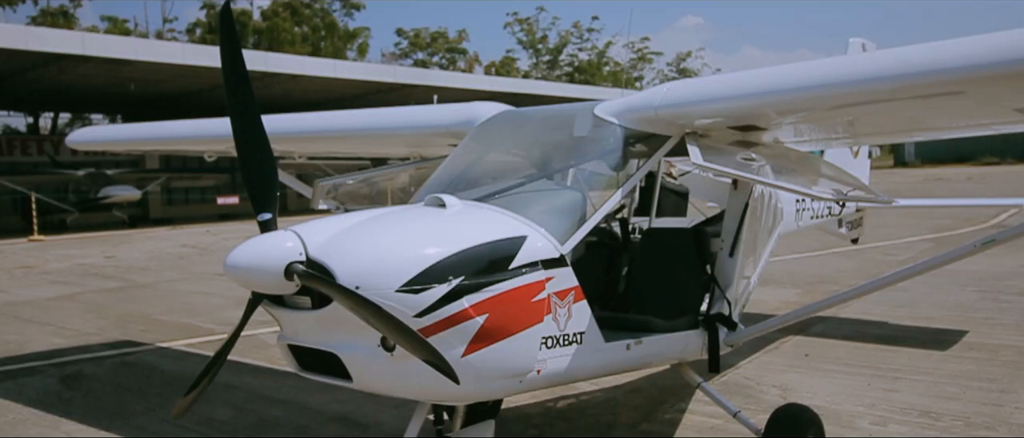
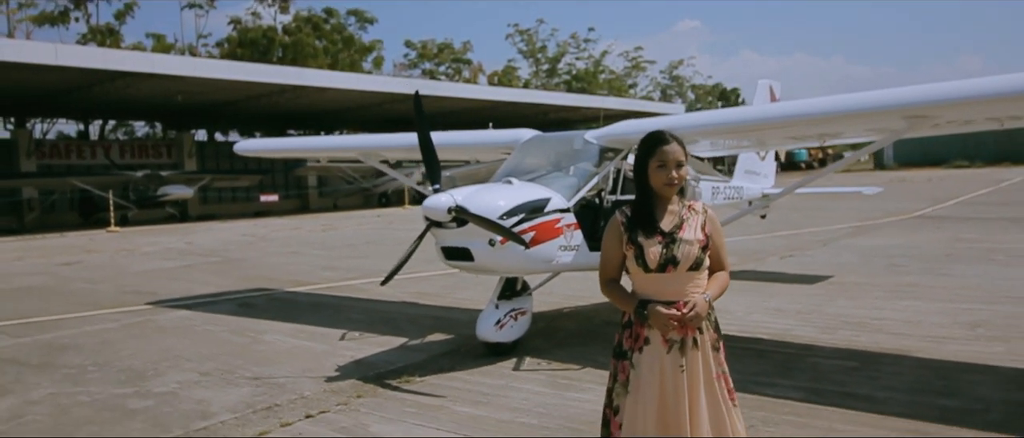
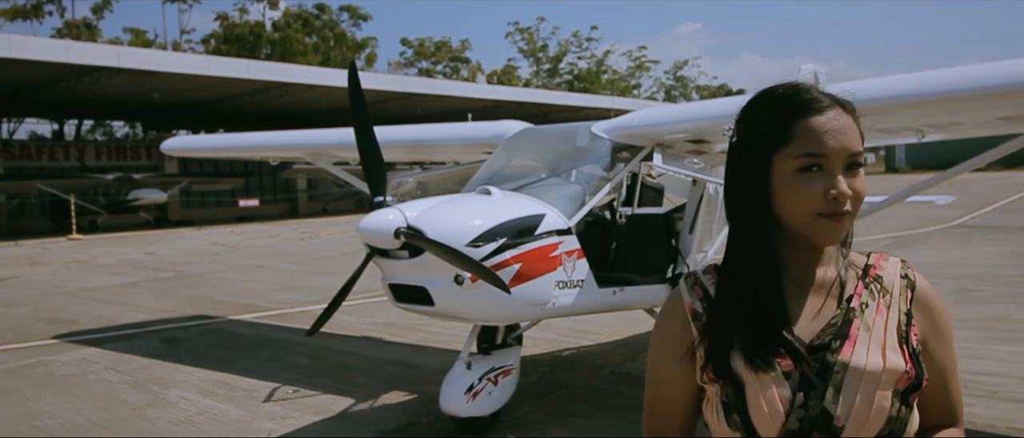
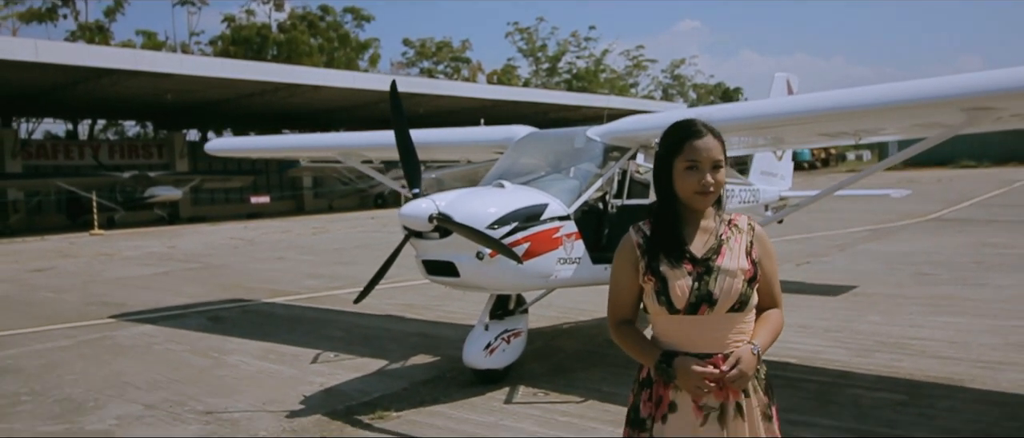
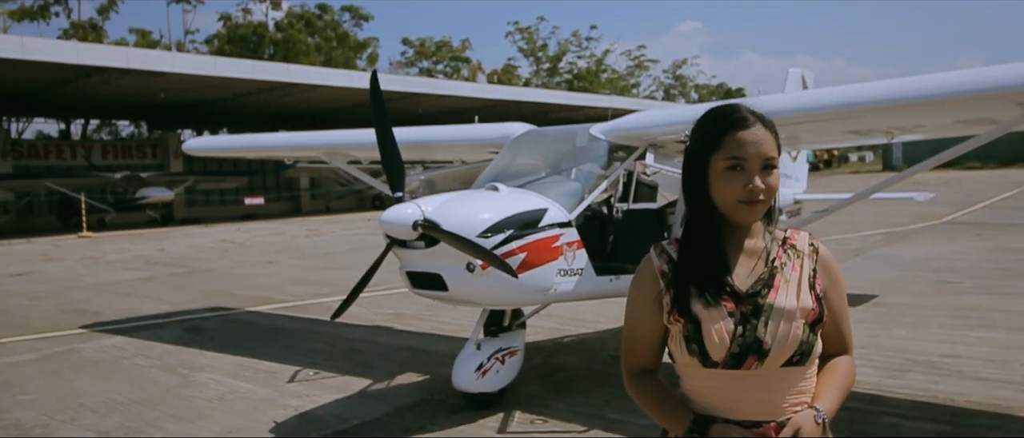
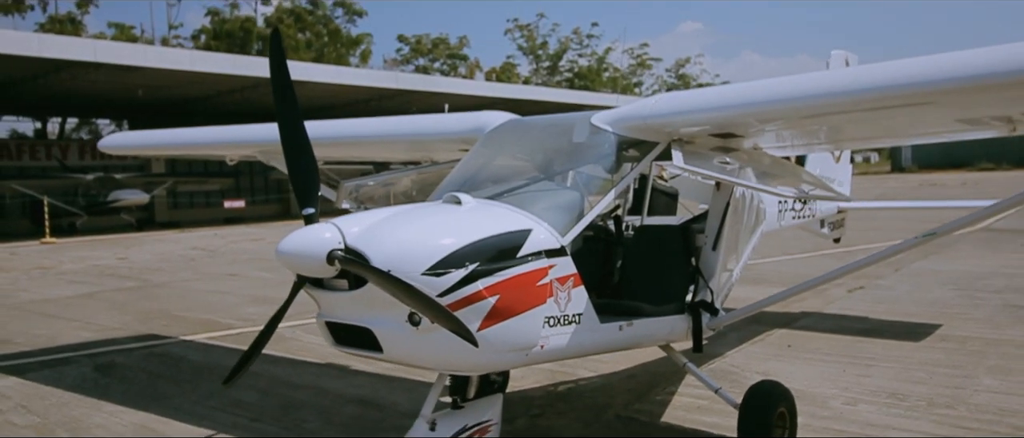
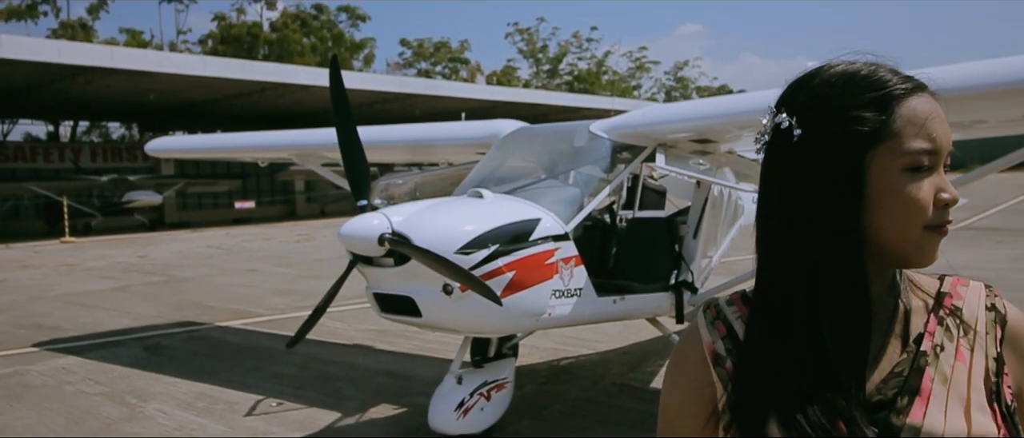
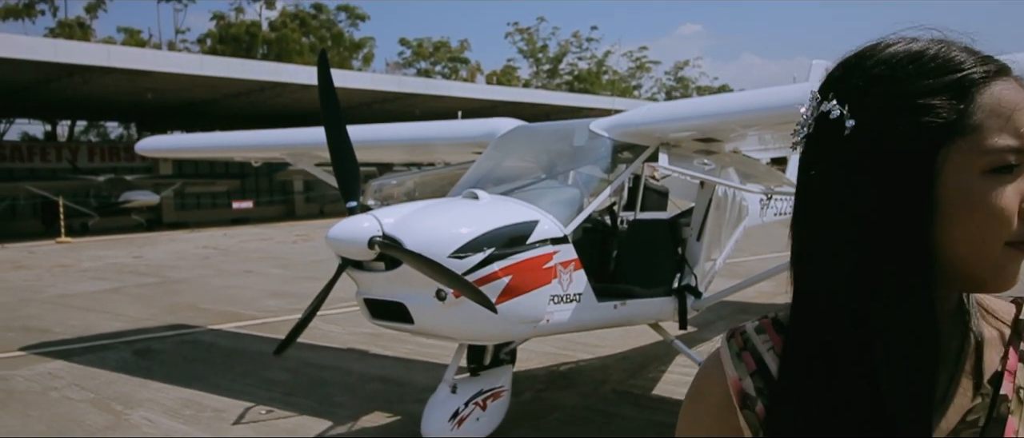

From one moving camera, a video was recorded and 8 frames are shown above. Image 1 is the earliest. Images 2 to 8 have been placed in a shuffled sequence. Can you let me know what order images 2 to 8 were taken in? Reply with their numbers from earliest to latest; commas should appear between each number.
6, 8, 7, 3, 5, 4, 2
